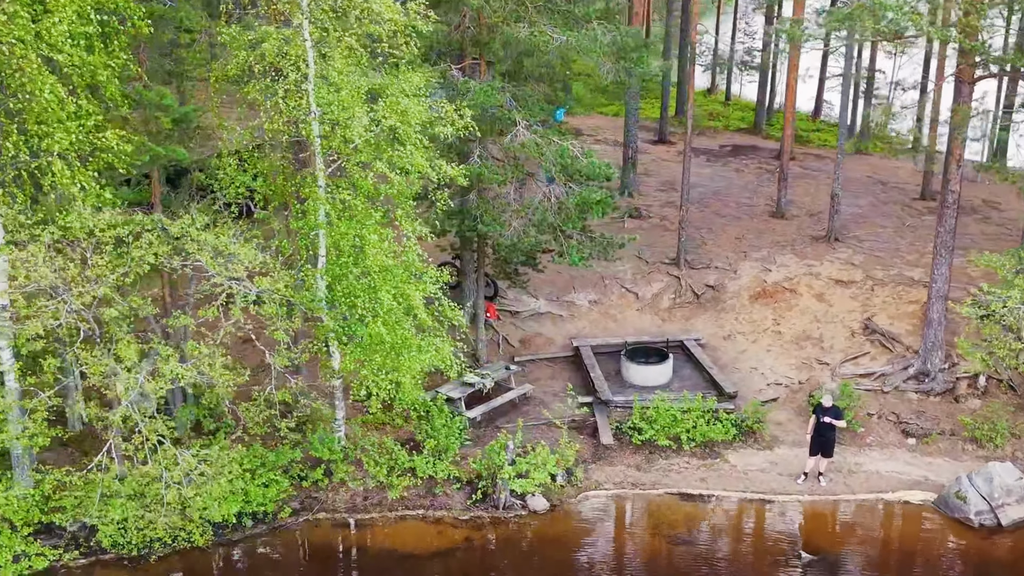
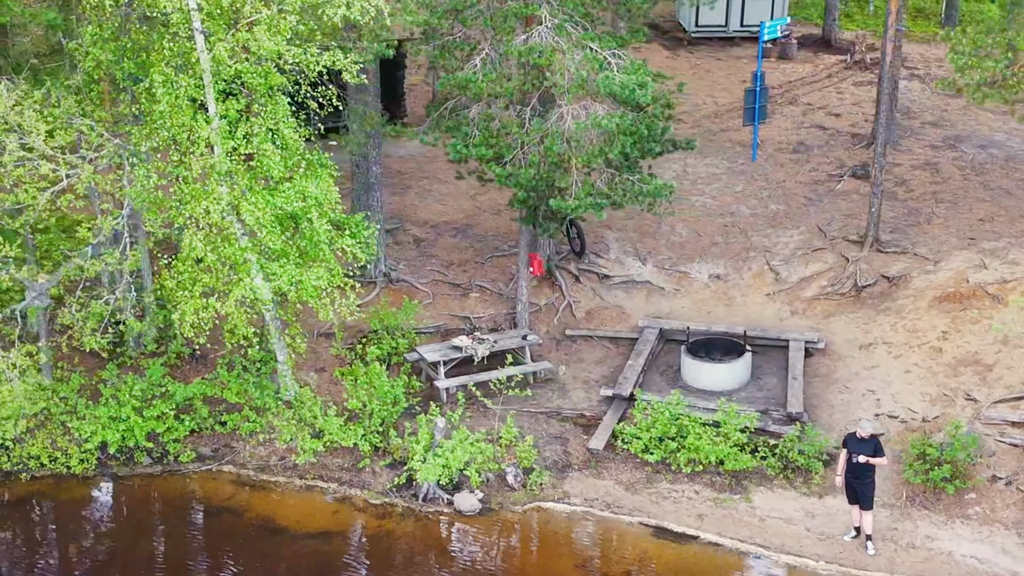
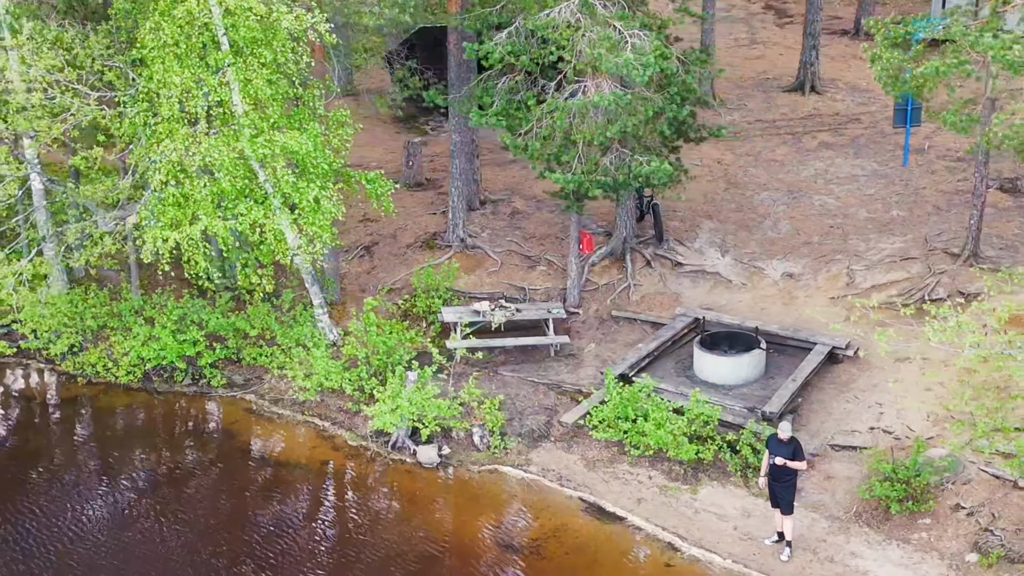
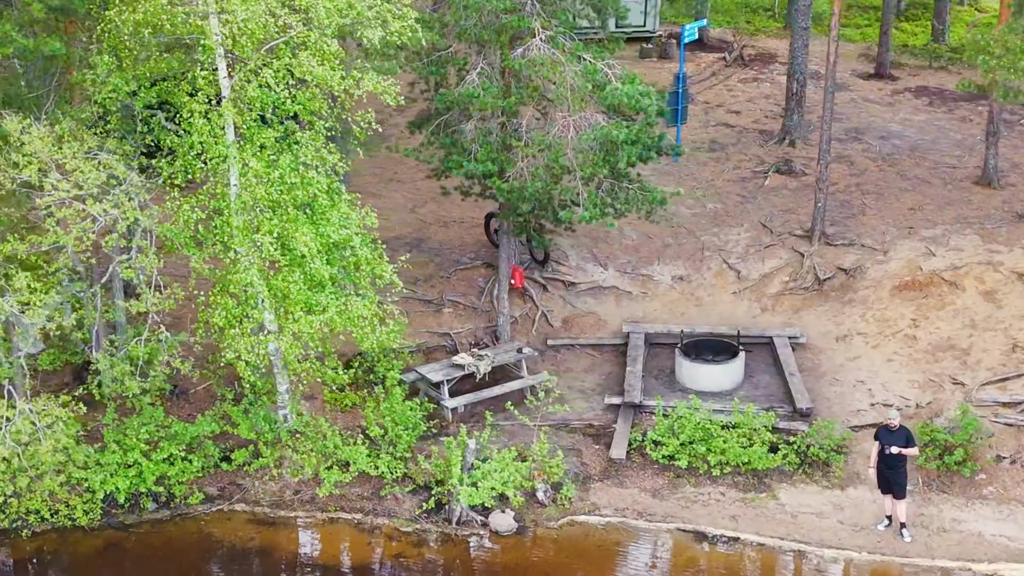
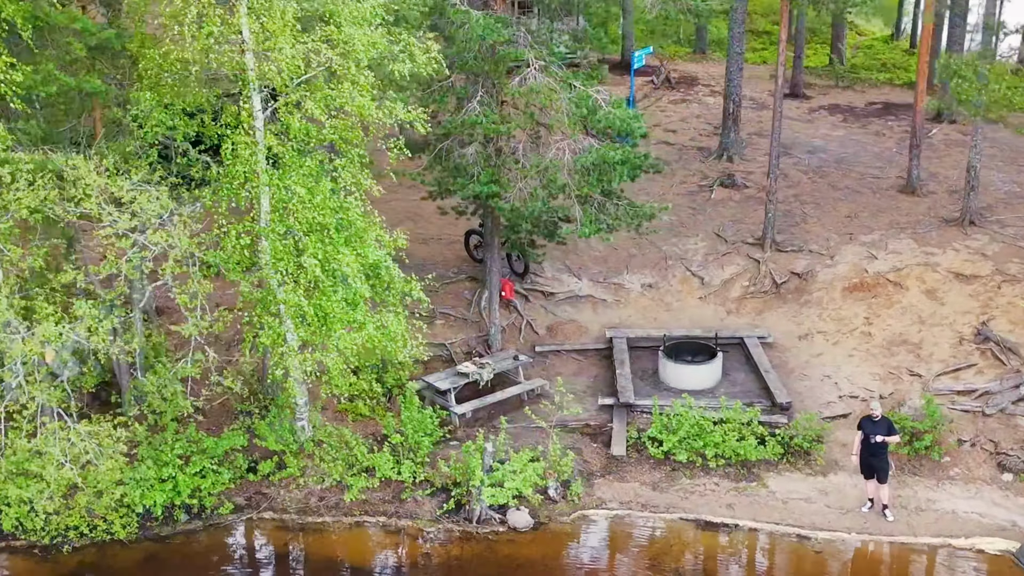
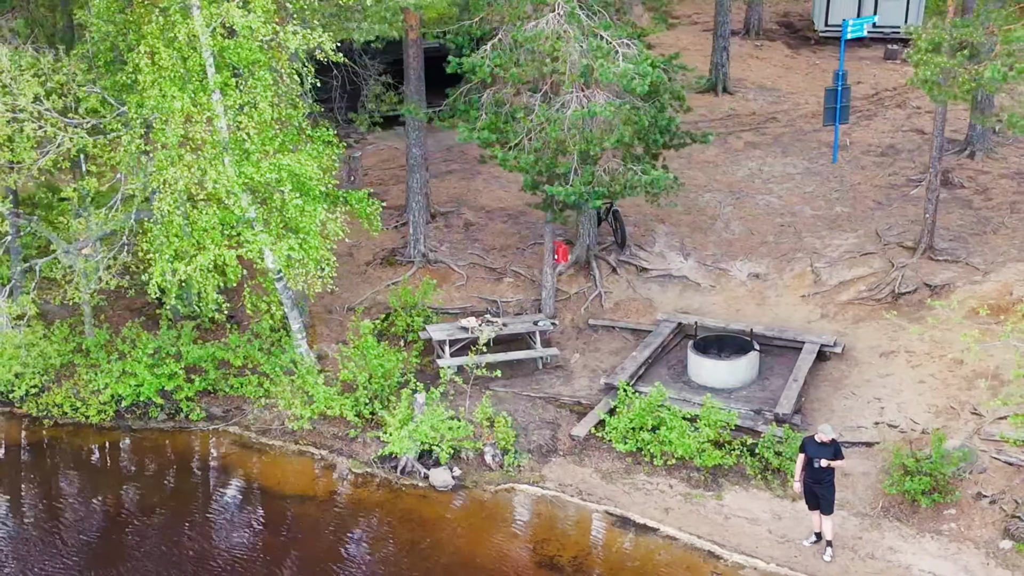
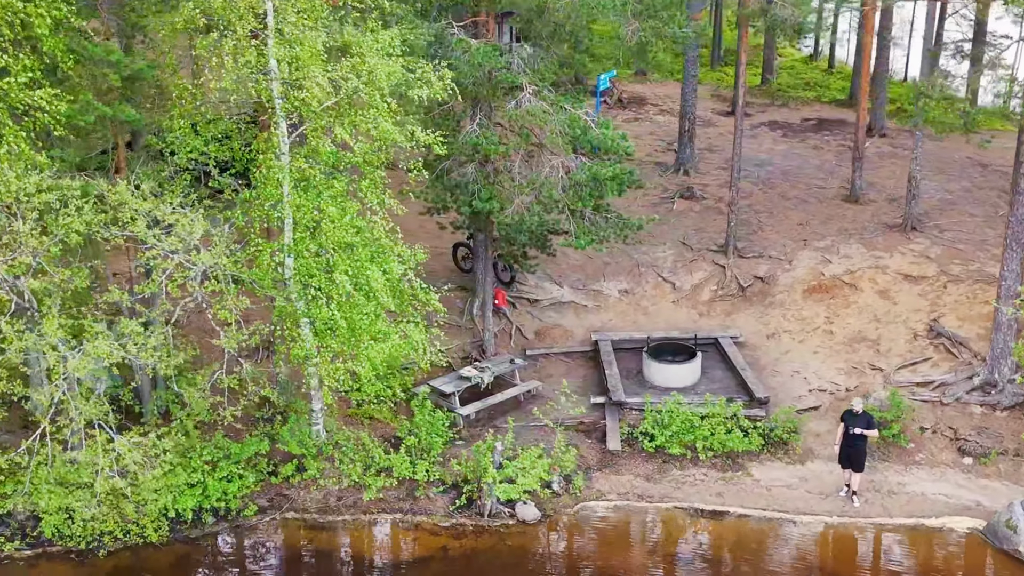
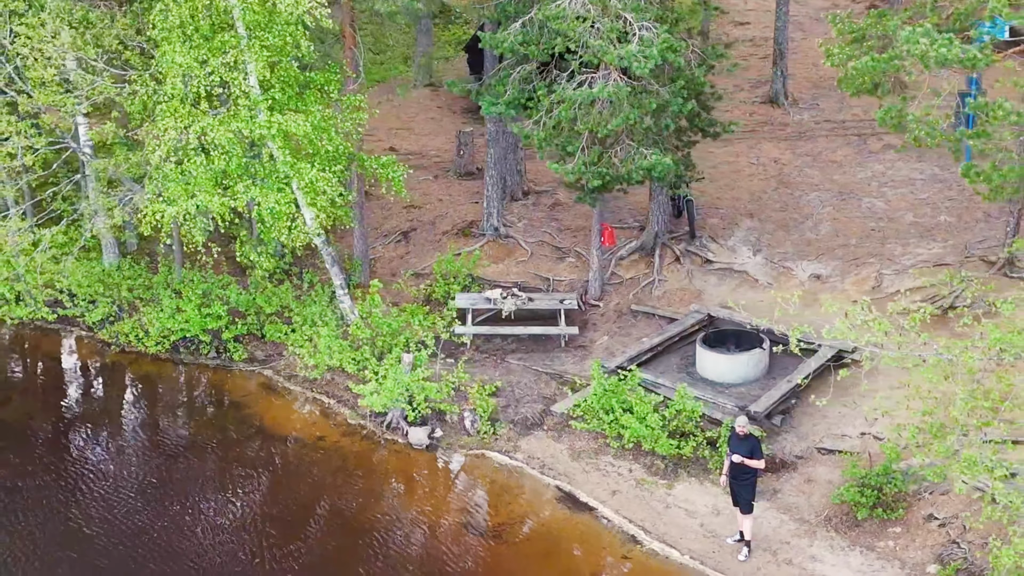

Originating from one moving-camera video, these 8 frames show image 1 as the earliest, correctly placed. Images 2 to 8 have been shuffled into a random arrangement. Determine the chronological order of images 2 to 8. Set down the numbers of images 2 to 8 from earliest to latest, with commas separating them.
7, 5, 4, 2, 6, 3, 8
